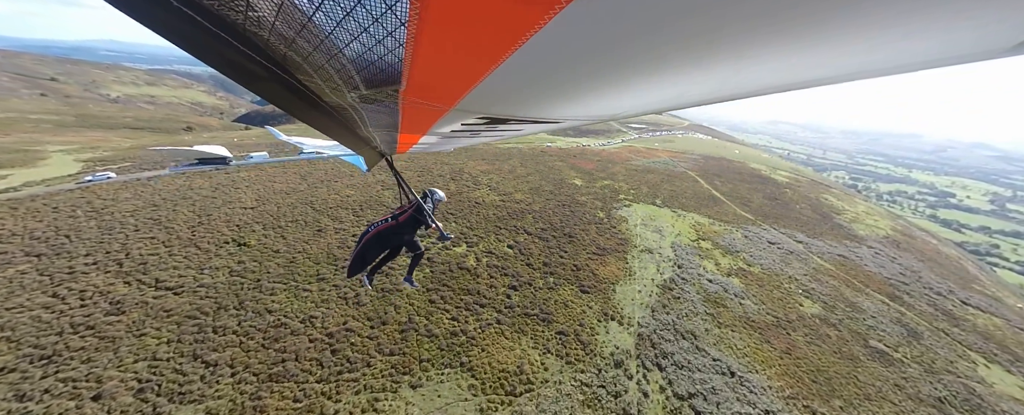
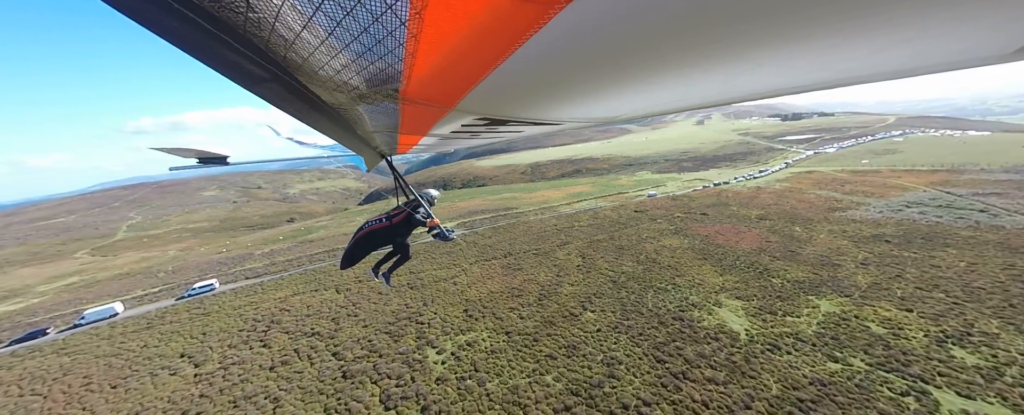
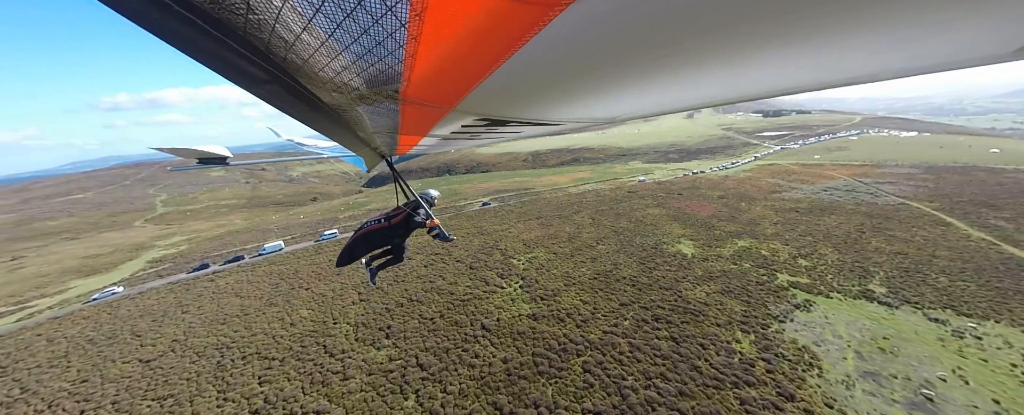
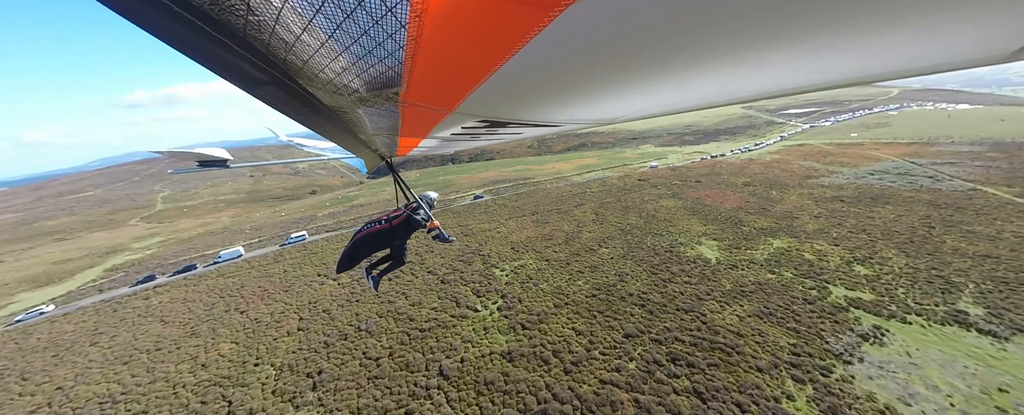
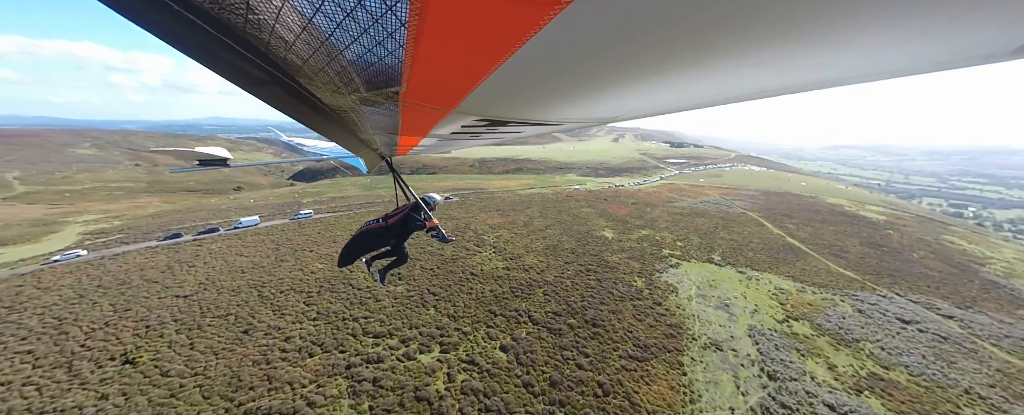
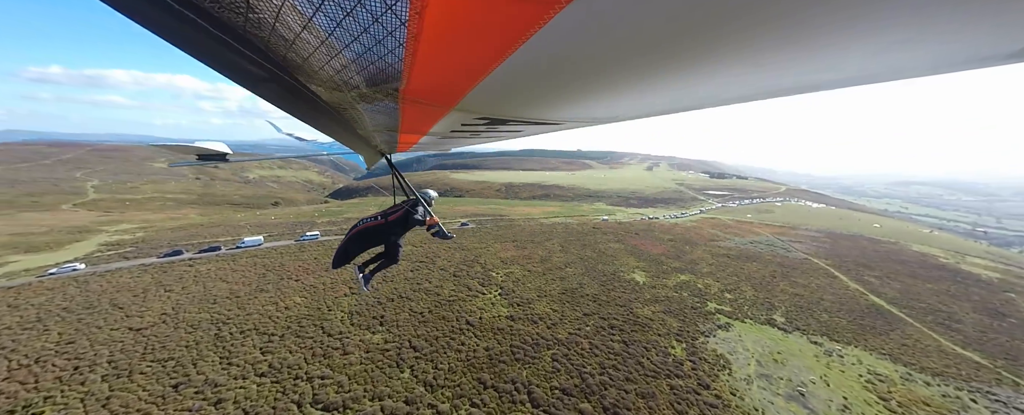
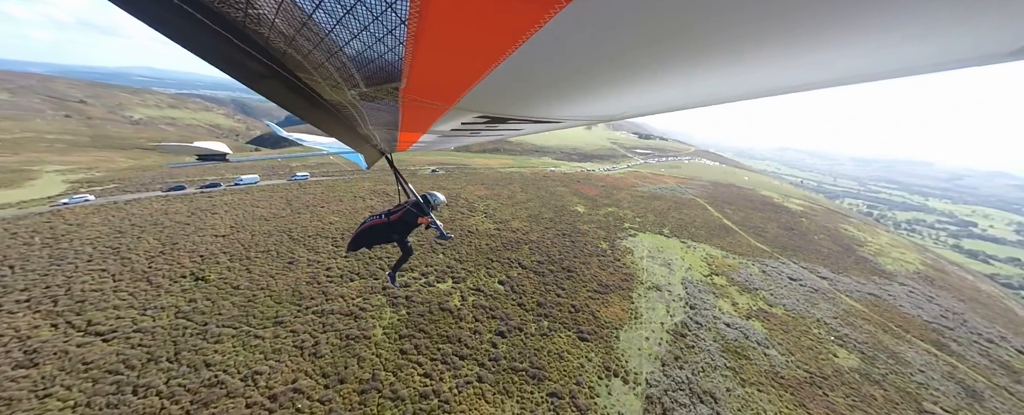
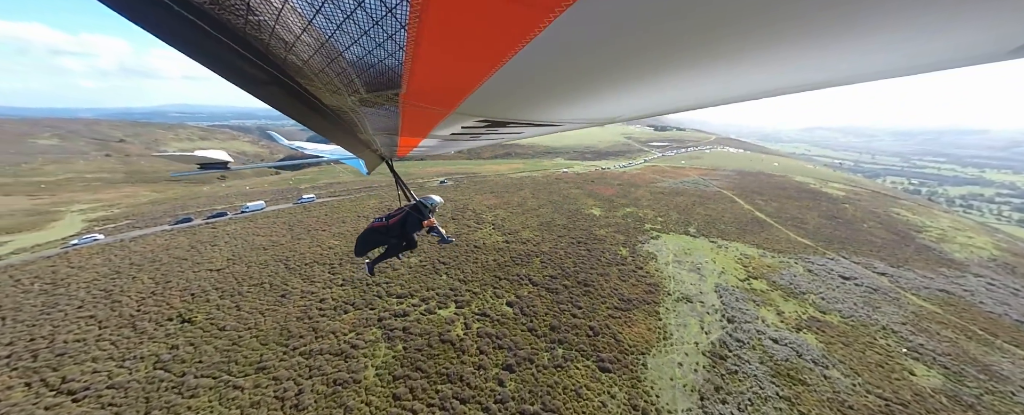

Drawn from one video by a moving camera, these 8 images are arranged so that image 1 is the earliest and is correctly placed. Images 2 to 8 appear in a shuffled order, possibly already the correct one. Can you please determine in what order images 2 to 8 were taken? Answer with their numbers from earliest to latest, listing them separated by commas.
7, 8, 5, 6, 3, 4, 2
